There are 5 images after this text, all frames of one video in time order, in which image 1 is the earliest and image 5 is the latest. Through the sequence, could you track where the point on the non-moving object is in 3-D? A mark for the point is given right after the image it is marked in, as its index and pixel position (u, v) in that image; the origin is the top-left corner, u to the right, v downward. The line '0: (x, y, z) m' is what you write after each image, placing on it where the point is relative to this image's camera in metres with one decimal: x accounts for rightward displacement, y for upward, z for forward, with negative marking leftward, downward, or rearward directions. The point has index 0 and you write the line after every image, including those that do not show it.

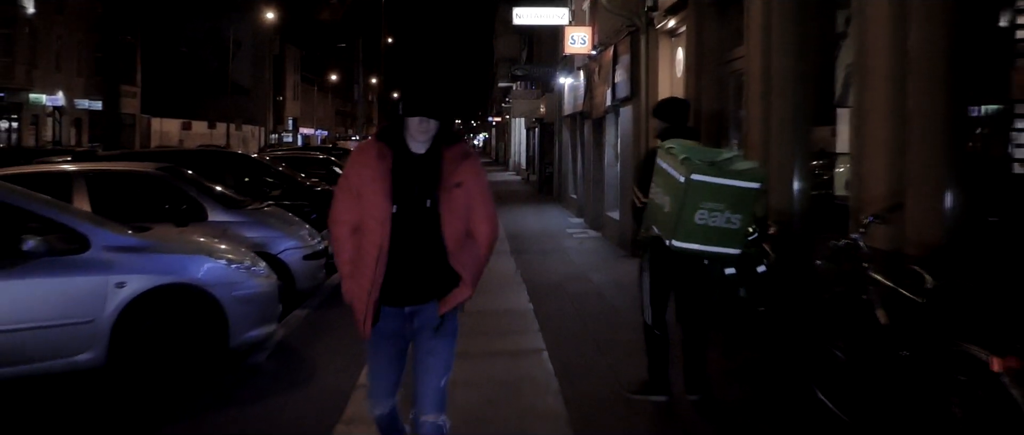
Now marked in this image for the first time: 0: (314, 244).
0: (-2.2, -0.3, +9.9) m
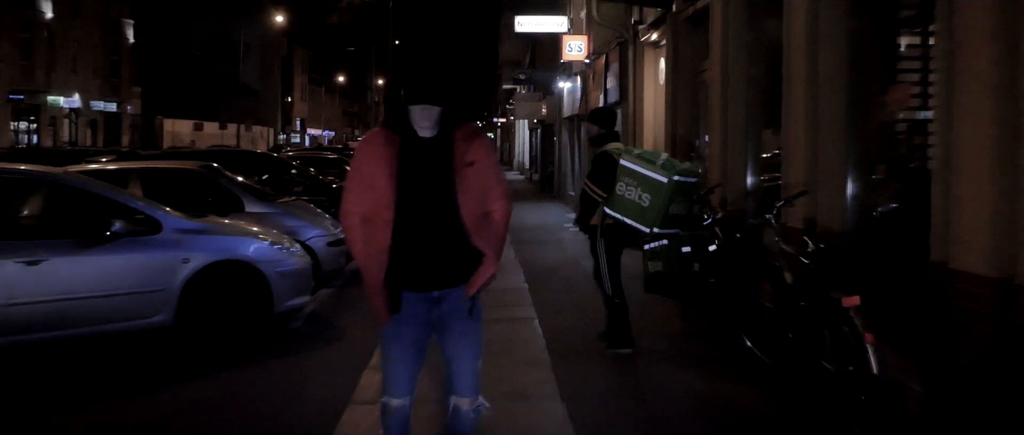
0: (-2.2, -0.2, +11.3) m
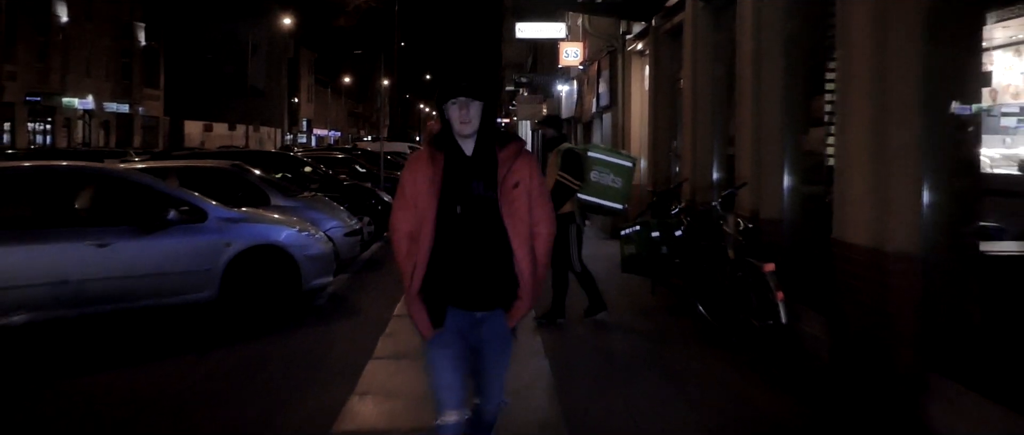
0: (-2.3, -0.1, +12.6) m
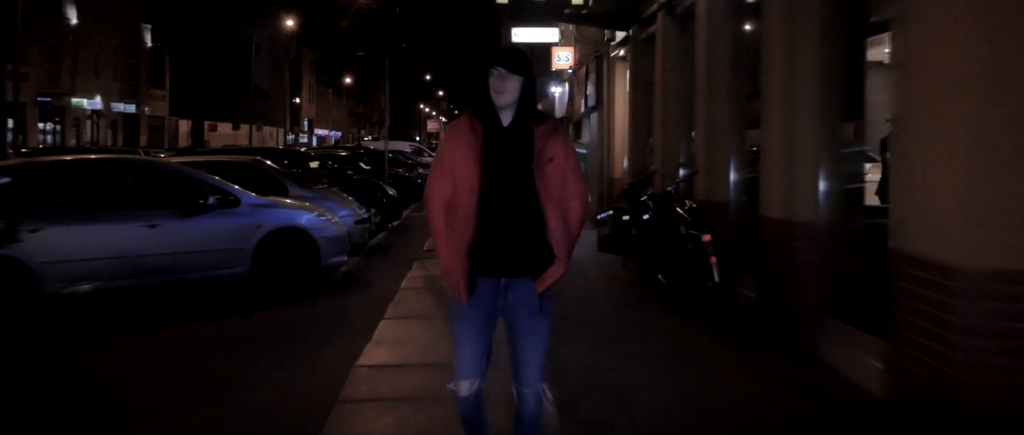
0: (-2.4, +0.1, +14.0) m
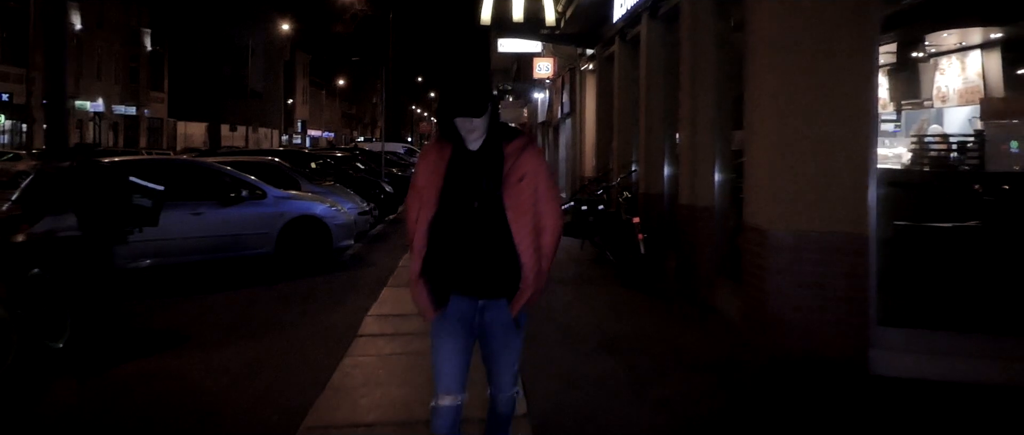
0: (-2.7, +0.2, +16.2) m
